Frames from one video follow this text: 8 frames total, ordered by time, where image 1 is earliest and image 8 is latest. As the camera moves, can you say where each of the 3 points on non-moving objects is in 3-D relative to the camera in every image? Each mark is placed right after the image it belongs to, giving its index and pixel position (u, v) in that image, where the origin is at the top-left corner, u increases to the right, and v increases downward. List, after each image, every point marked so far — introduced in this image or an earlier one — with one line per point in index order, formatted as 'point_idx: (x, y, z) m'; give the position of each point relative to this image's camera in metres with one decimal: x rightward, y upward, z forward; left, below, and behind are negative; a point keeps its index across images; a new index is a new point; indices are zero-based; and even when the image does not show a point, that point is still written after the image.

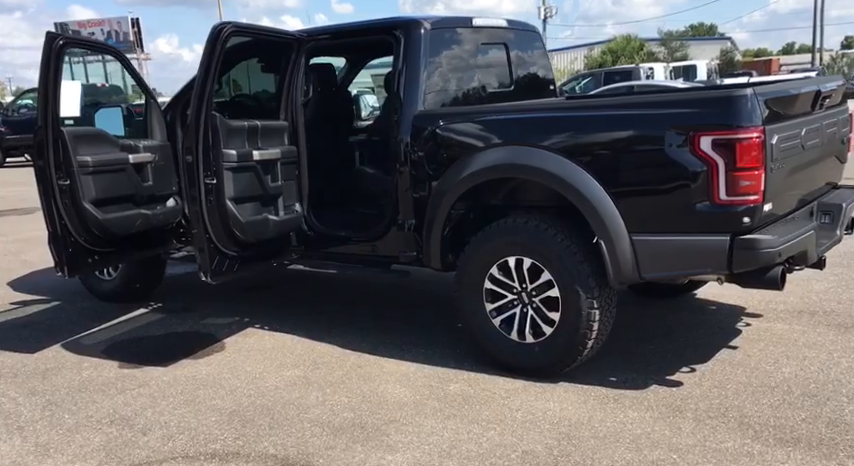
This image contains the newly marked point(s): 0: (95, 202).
0: (-2.0, +0.2, +4.2) m
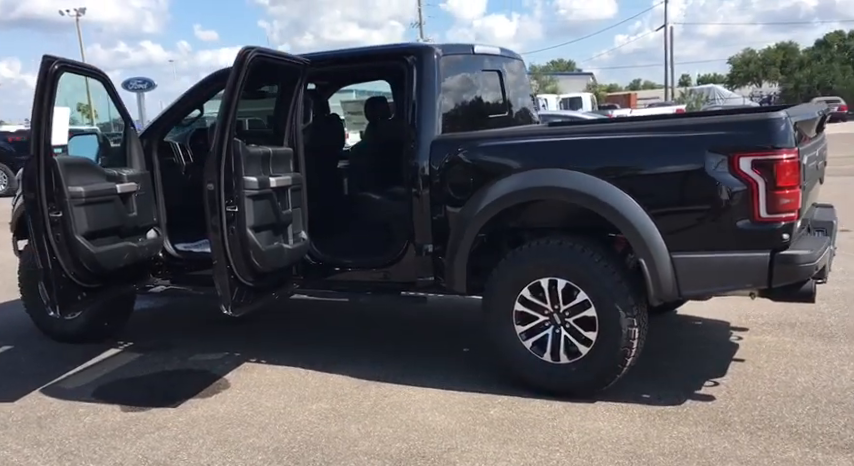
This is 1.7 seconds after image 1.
0: (-1.9, 0.0, +4.0) m
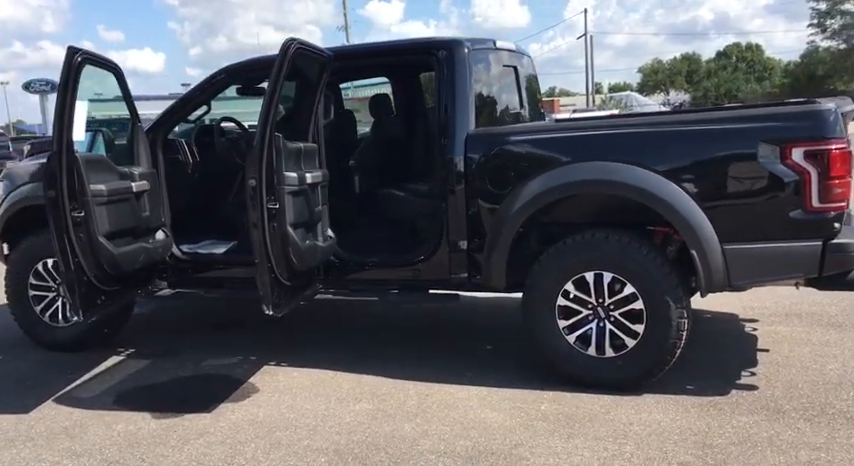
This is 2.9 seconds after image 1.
0: (-1.7, 0.0, +3.8) m
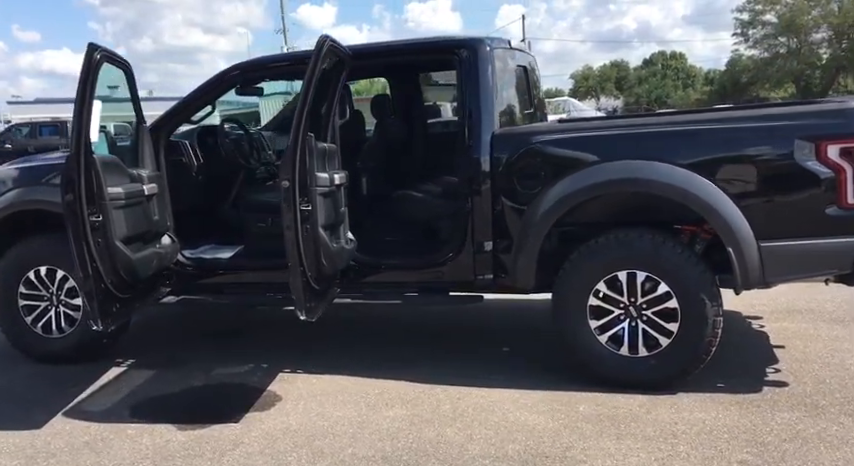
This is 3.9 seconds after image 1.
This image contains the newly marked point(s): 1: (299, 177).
0: (-1.6, 0.0, +3.6) m
1: (-0.6, +0.3, +3.4) m
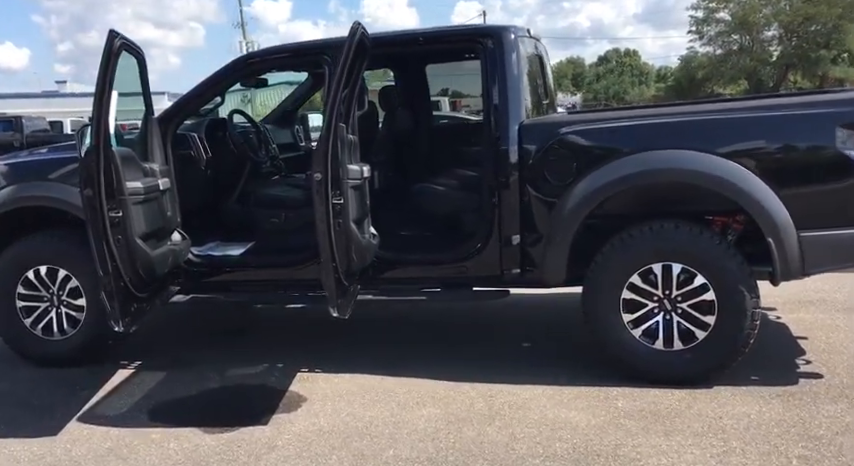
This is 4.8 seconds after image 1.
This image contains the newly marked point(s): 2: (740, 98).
0: (-1.4, 0.0, +3.5) m
1: (-0.4, +0.3, +3.2) m
2: (+1.8, +0.8, +3.9) m
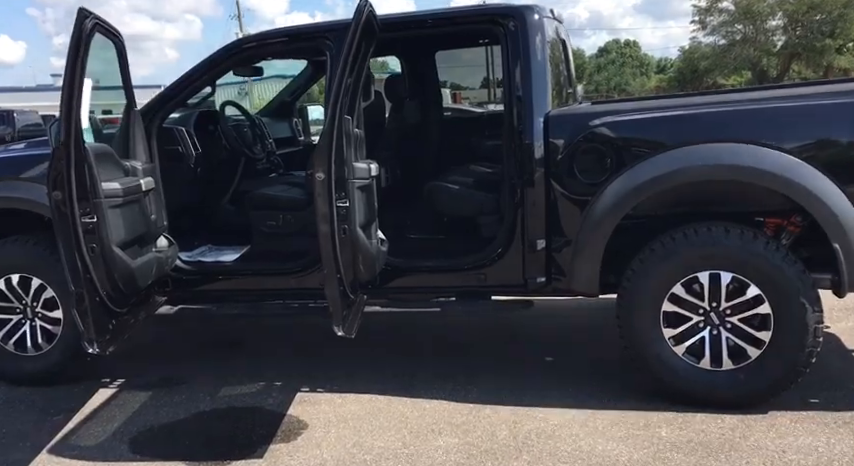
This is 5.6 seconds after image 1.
0: (-1.4, -0.1, +3.1) m
1: (-0.4, +0.3, +2.8) m
2: (+1.8, +0.8, +3.5) m
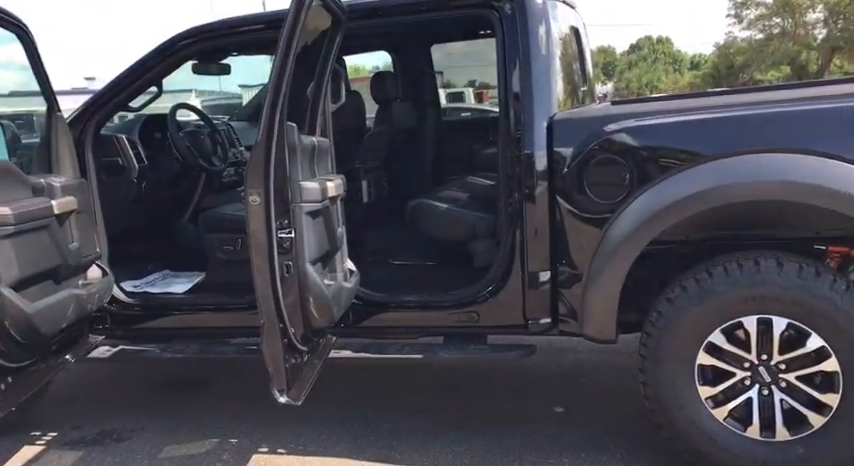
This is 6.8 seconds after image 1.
0: (-1.5, -0.2, +2.5) m
1: (-0.5, +0.1, +2.2) m
2: (+1.8, +0.6, +2.8) m
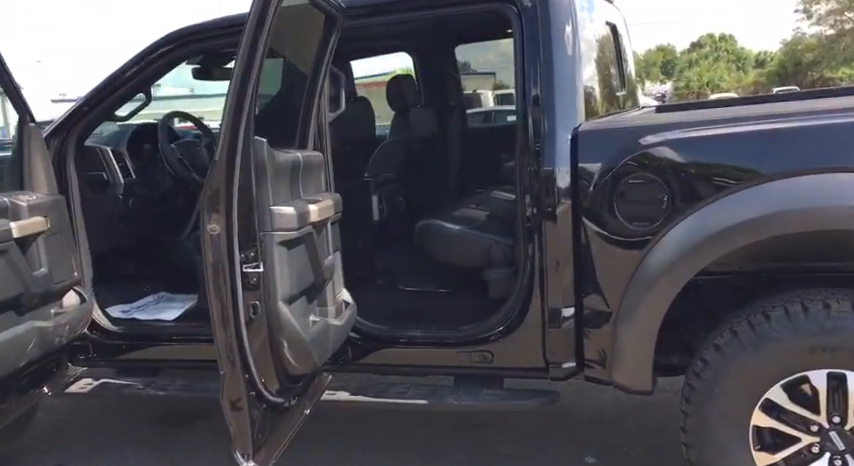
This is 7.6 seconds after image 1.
0: (-1.5, -0.3, +2.2) m
1: (-0.5, 0.0, +1.9) m
2: (+1.8, +0.5, +2.3) m
